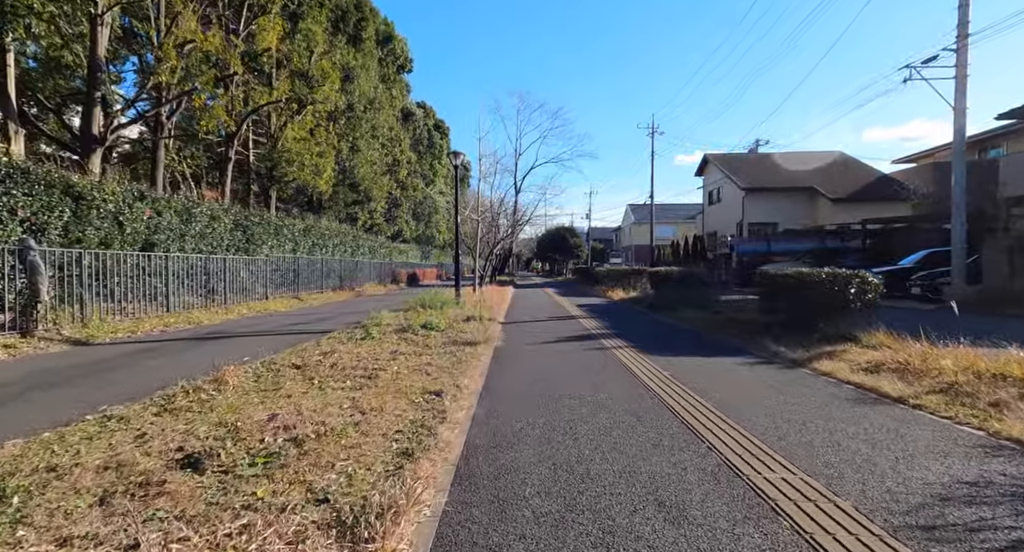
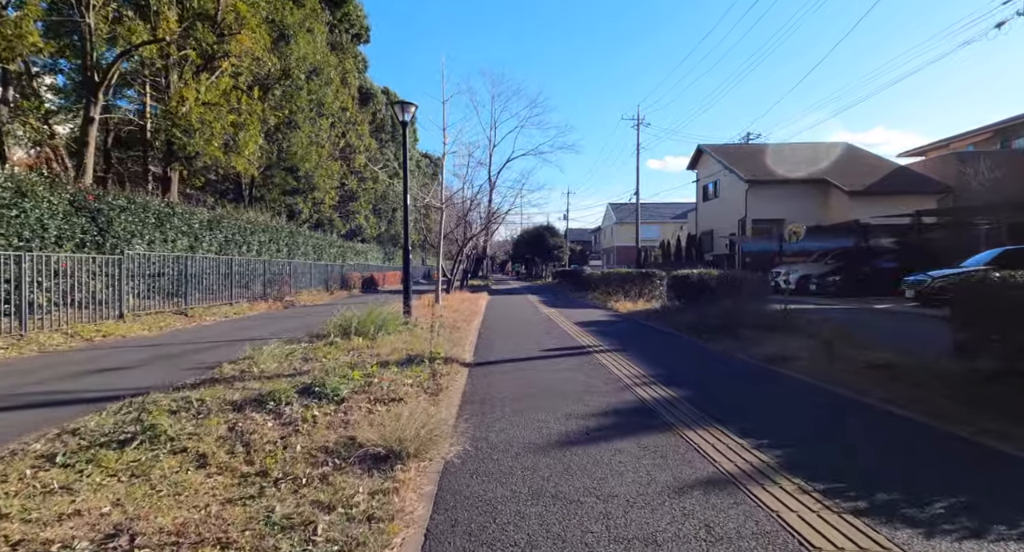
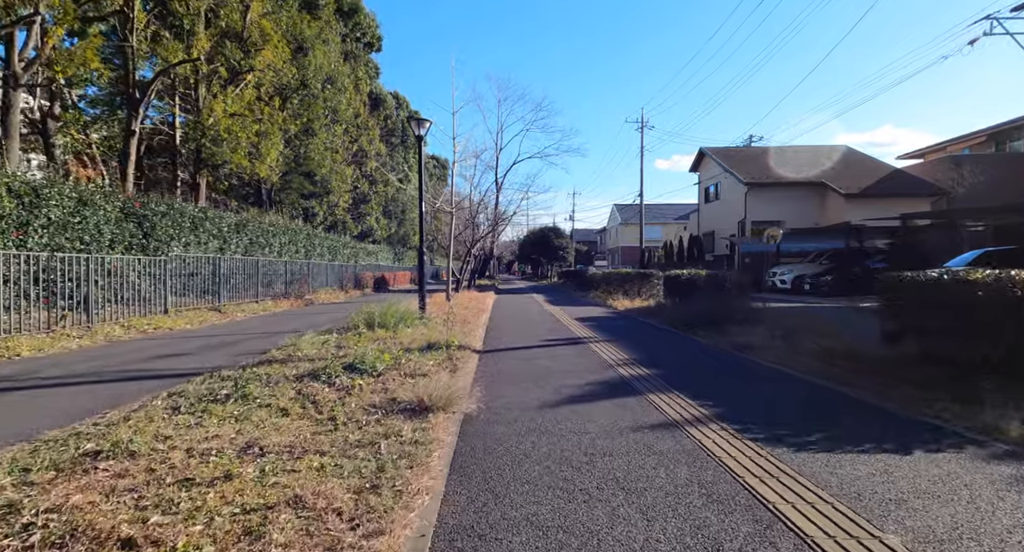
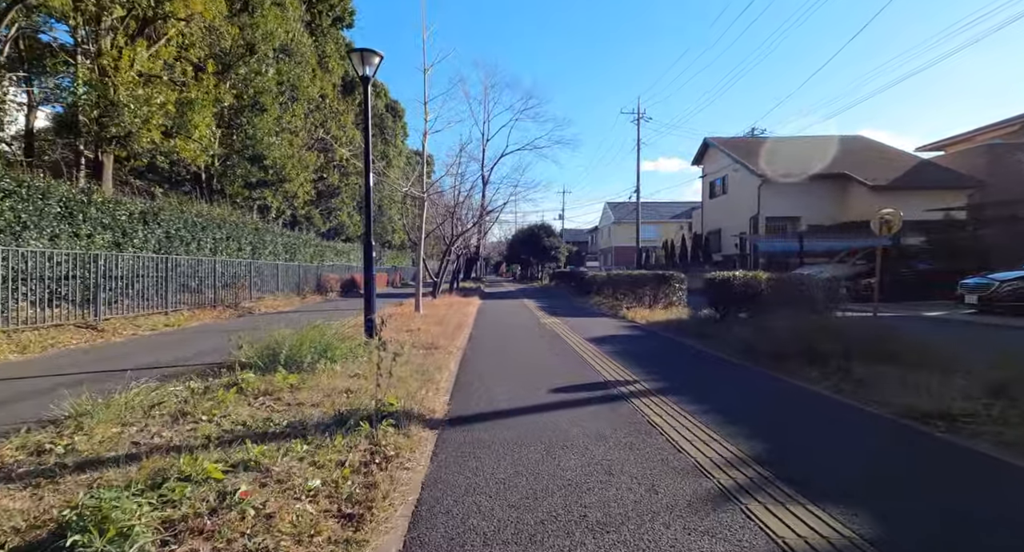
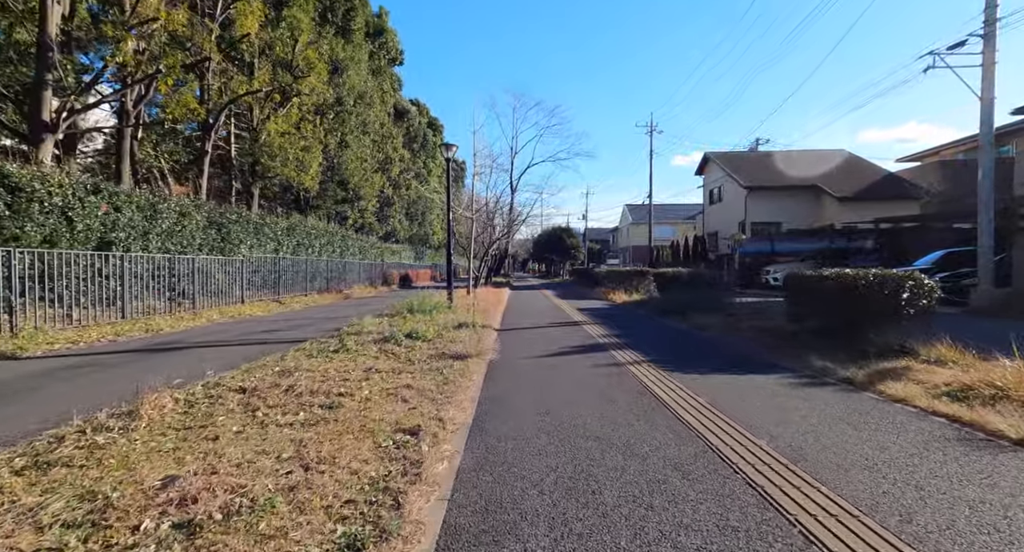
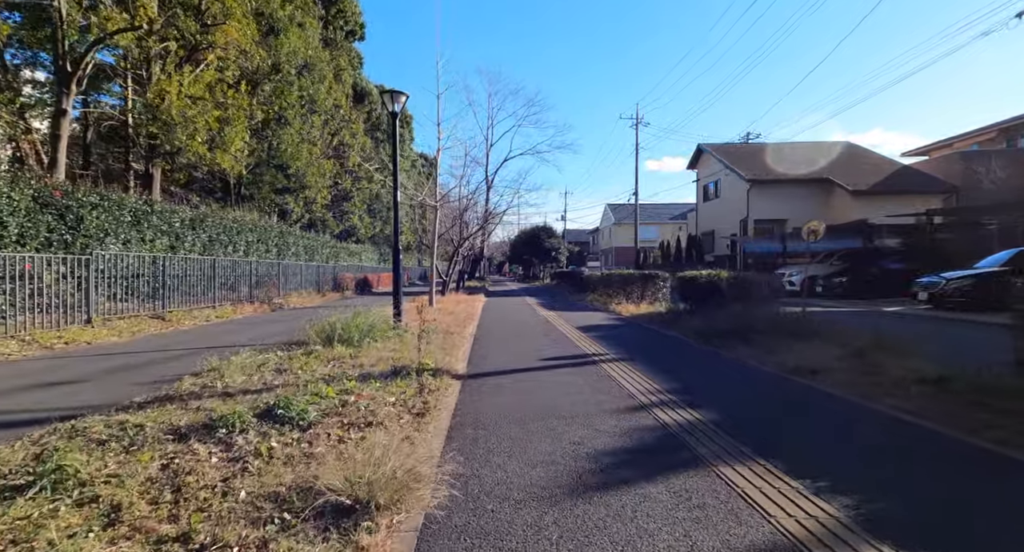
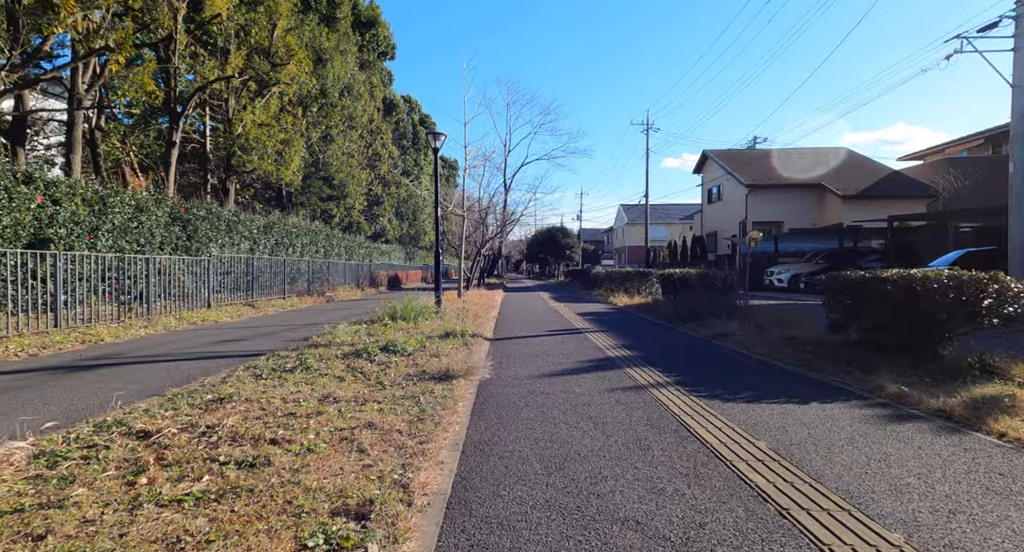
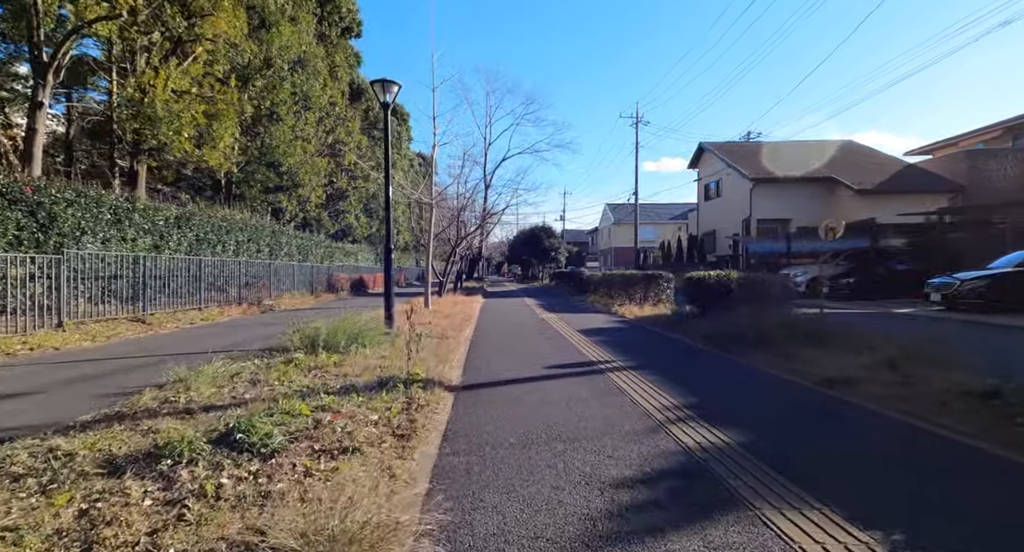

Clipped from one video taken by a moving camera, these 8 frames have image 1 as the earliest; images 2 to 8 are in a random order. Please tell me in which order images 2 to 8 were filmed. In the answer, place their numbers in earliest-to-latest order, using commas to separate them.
5, 7, 3, 2, 6, 8, 4
